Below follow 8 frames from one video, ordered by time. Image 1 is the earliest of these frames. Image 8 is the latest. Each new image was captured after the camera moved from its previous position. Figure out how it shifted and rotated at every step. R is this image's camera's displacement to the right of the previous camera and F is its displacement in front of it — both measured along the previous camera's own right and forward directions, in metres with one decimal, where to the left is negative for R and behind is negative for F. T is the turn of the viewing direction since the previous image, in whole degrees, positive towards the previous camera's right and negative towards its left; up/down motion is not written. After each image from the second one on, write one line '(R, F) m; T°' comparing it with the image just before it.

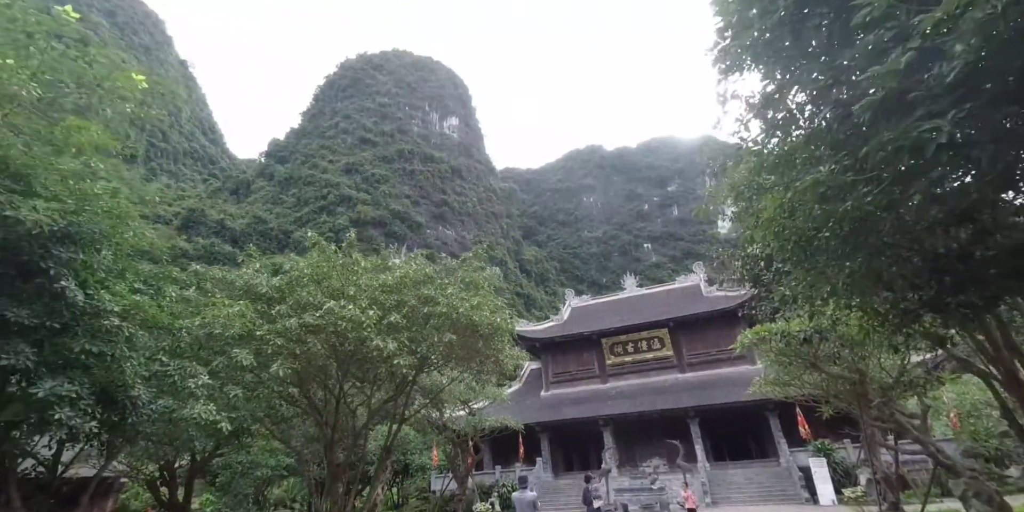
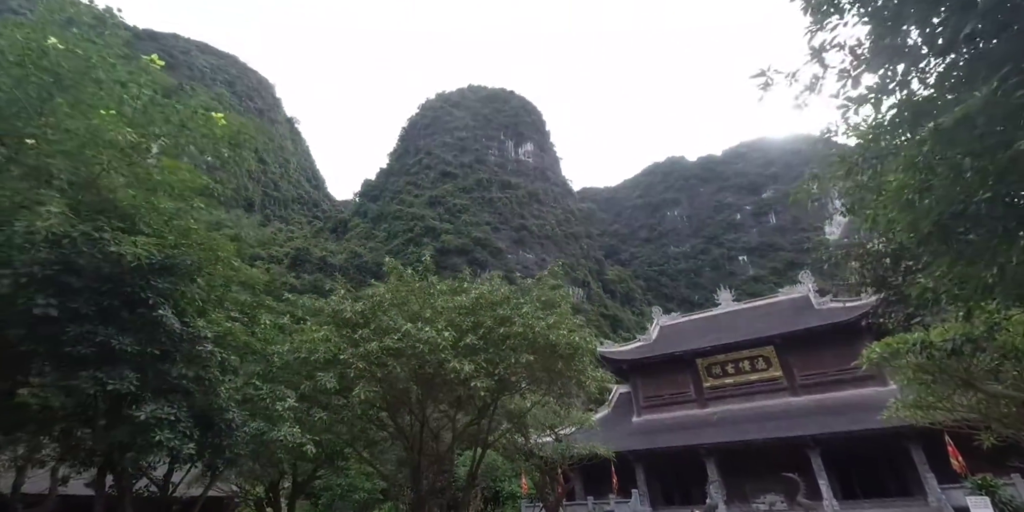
(+0.1, +0.4) m; -10°
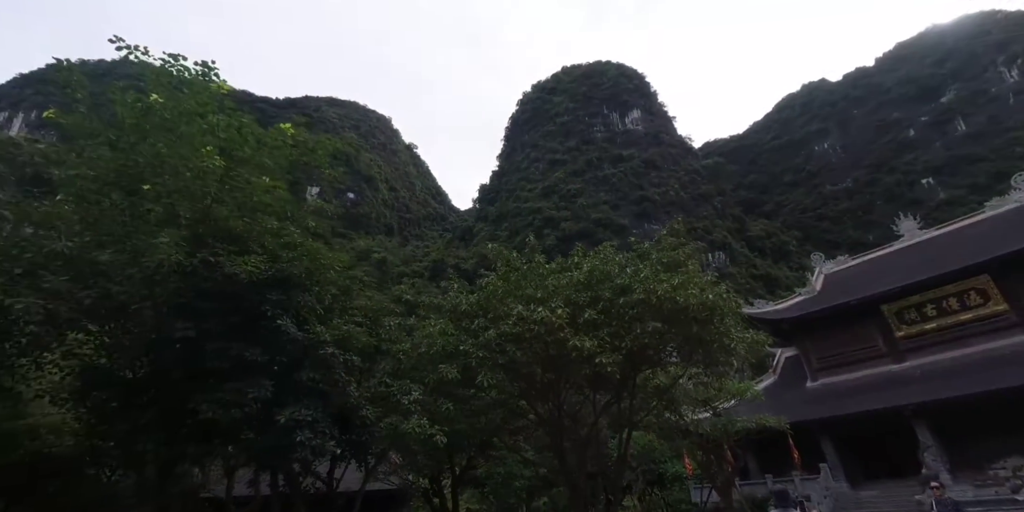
(+0.5, +0.6) m; -15°
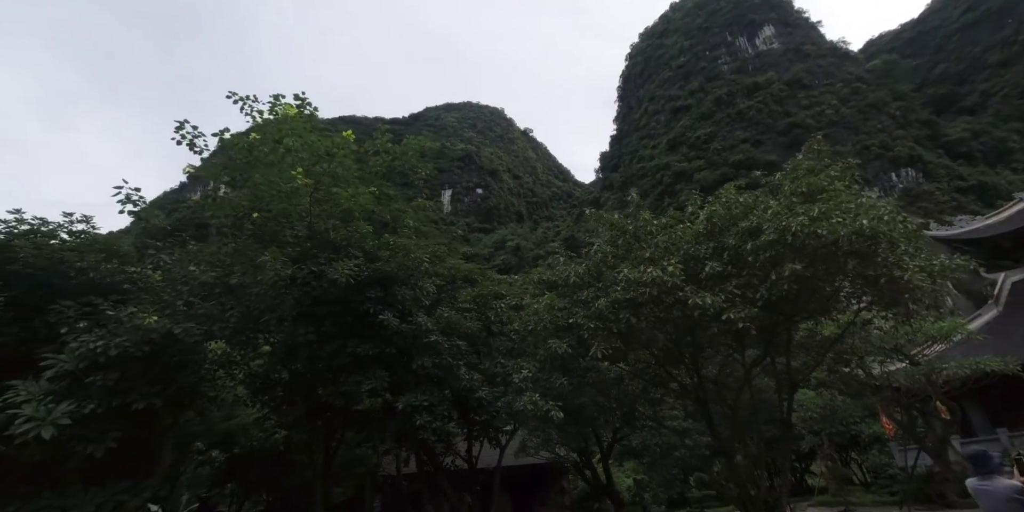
(+0.8, +0.4) m; -17°
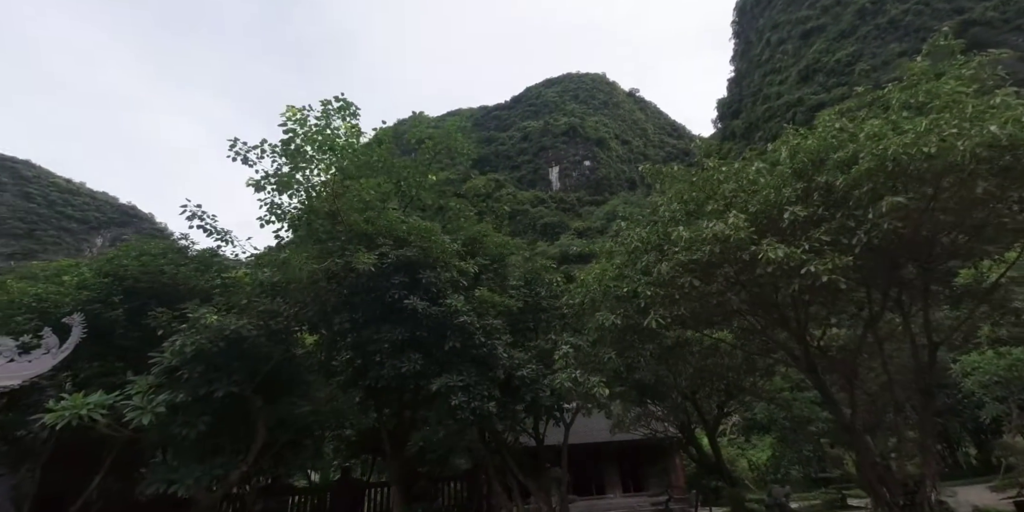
(+1.5, +0.5) m; -16°
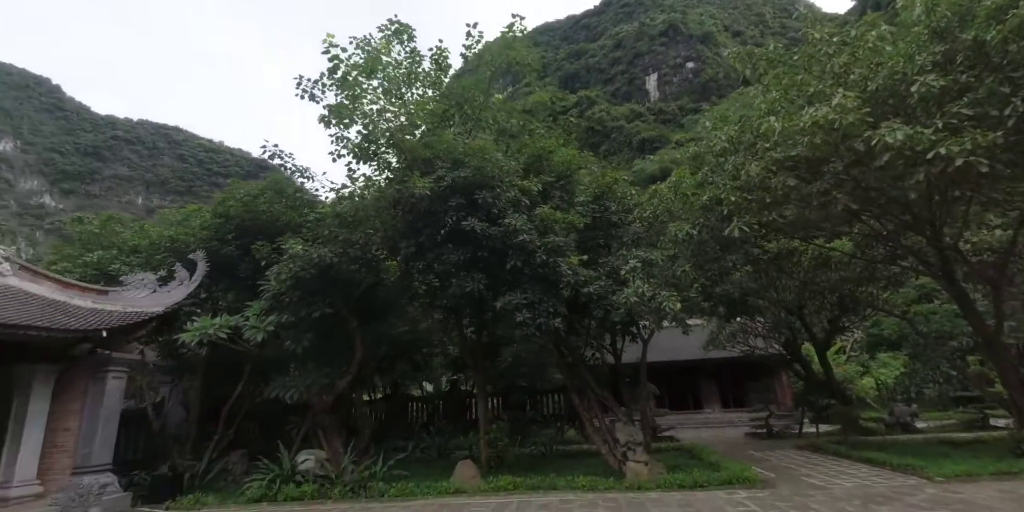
(+0.6, +0.2) m; -13°
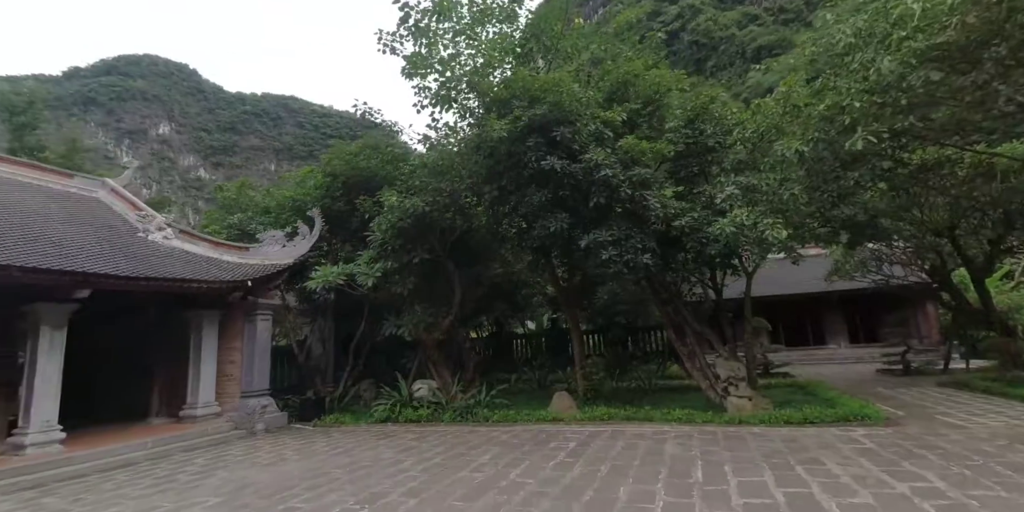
(+0.4, 0.0) m; -13°
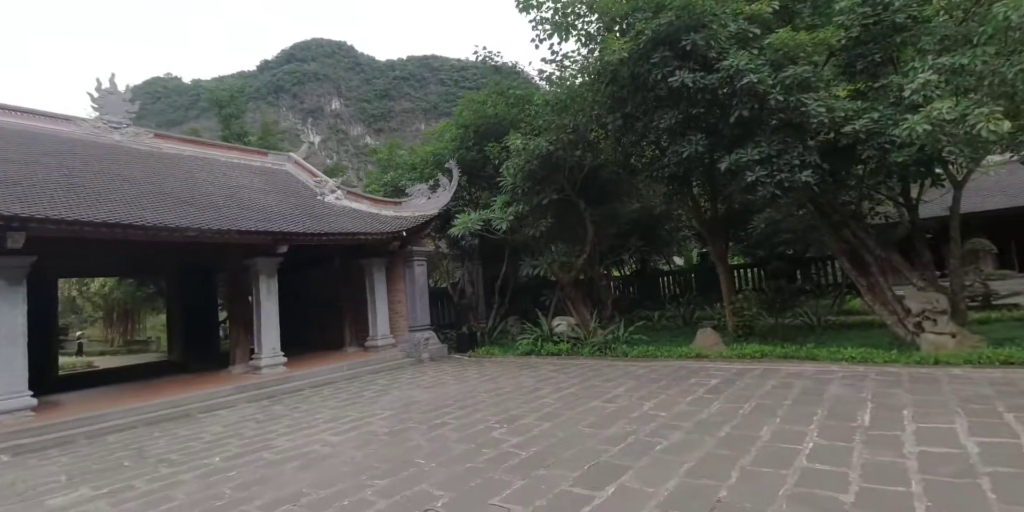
(+0.4, +0.1) m; -19°
